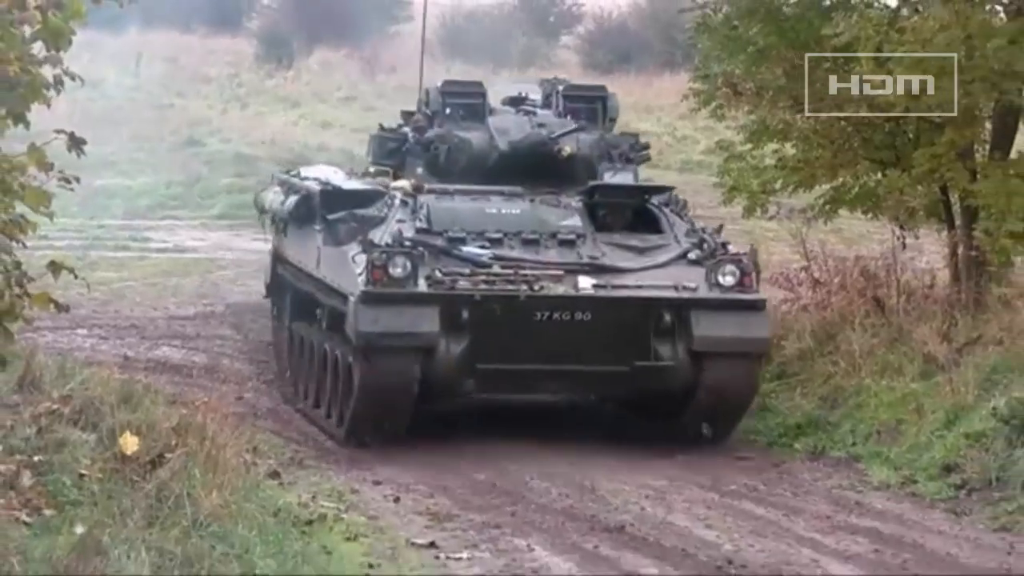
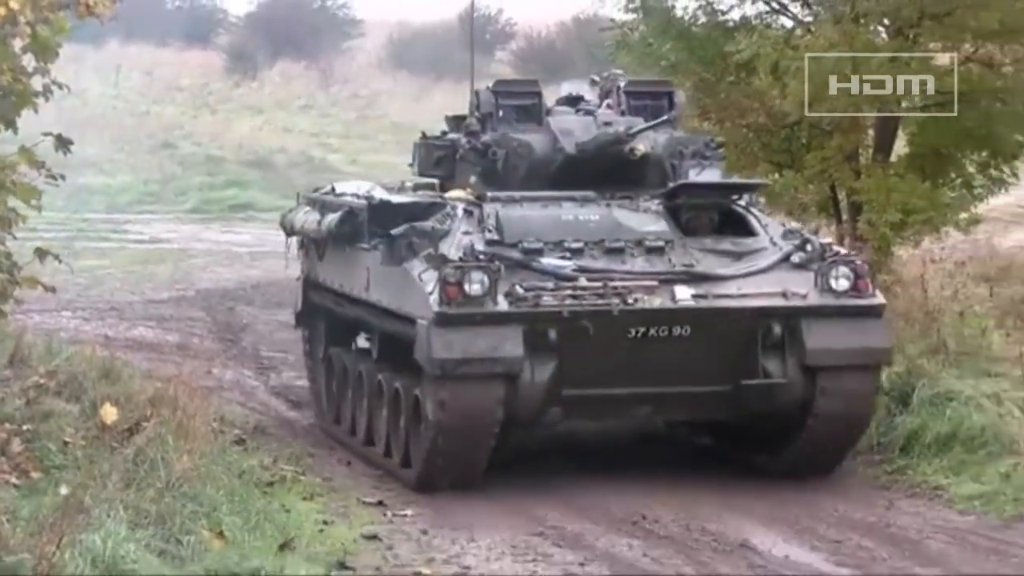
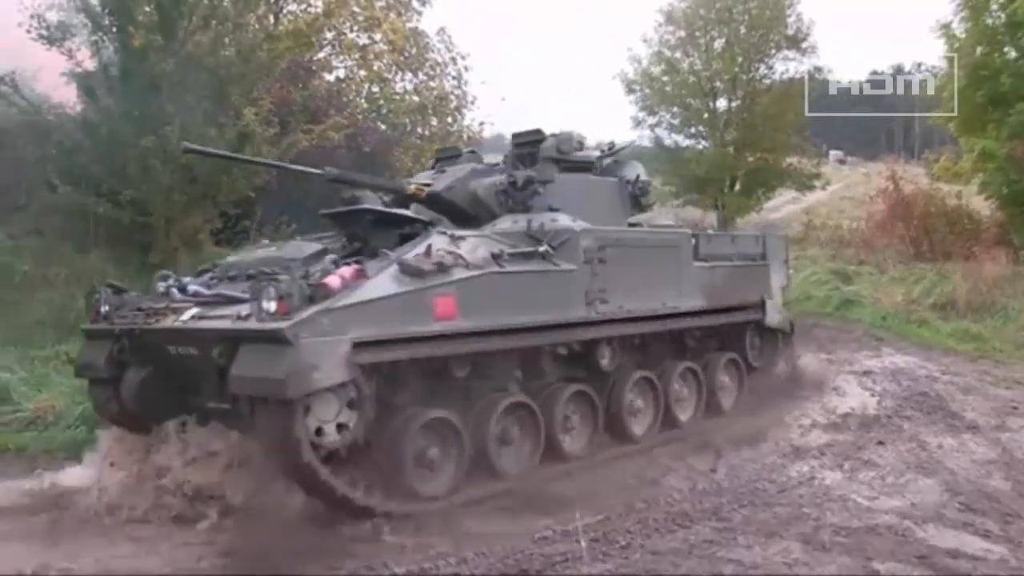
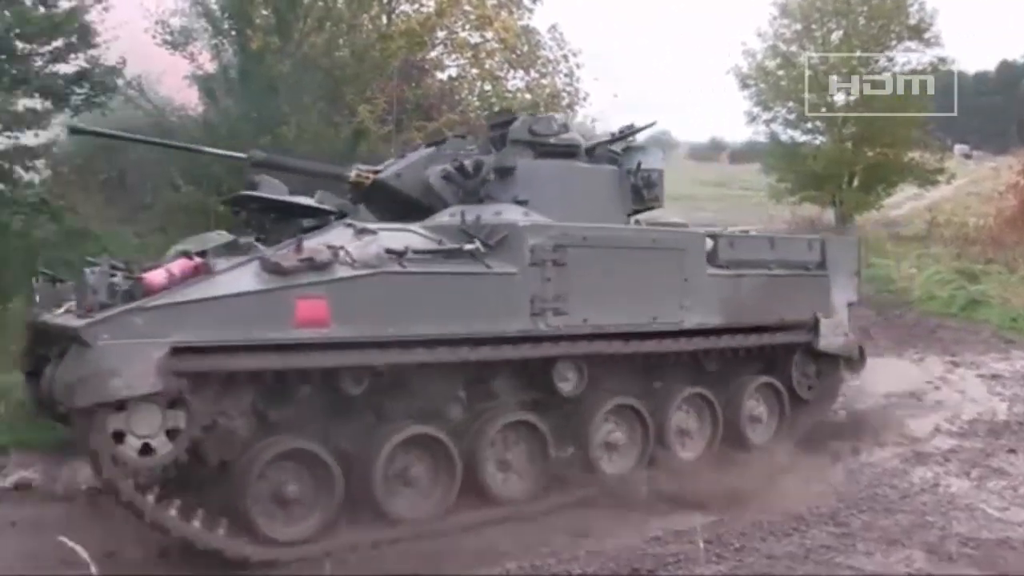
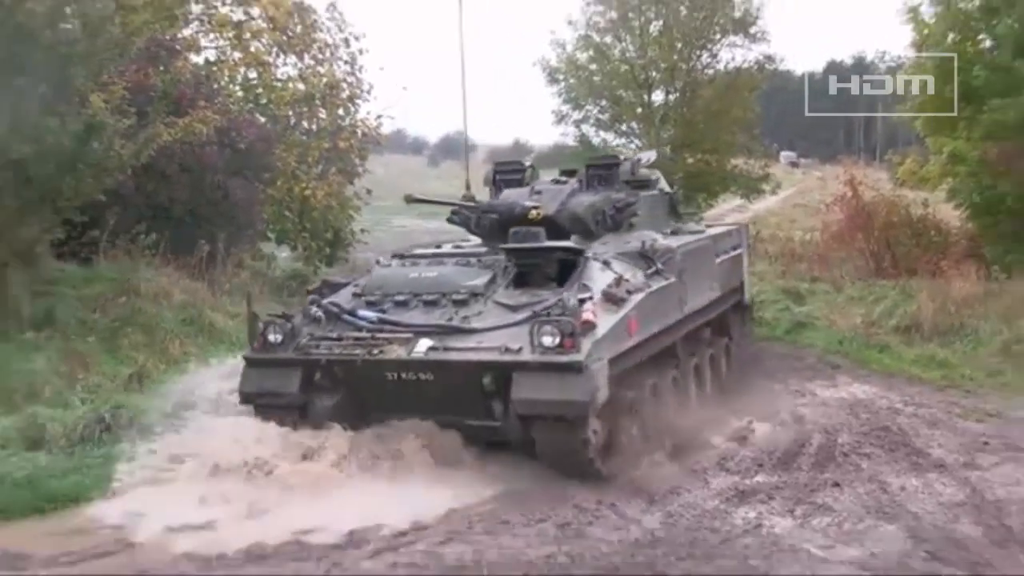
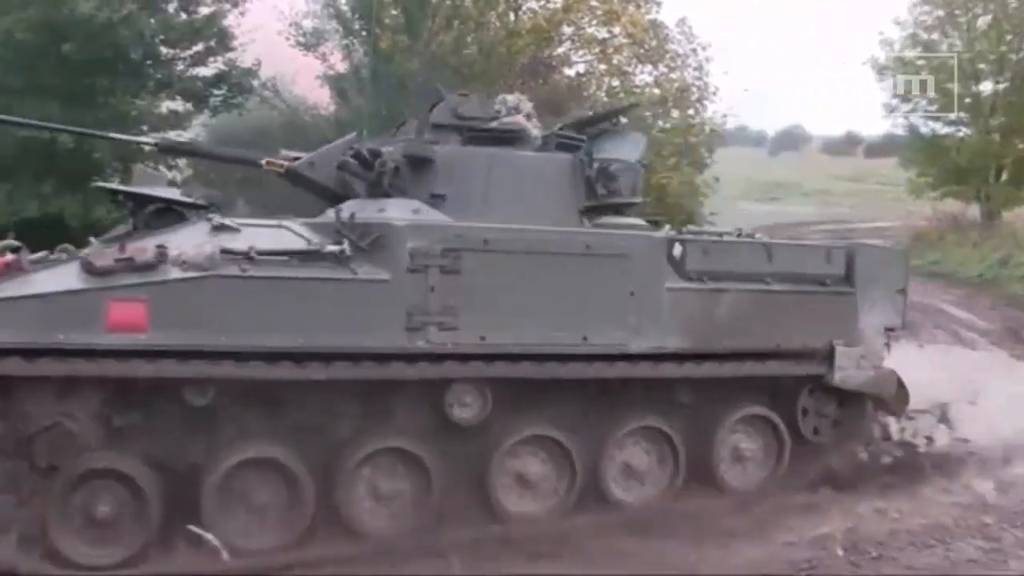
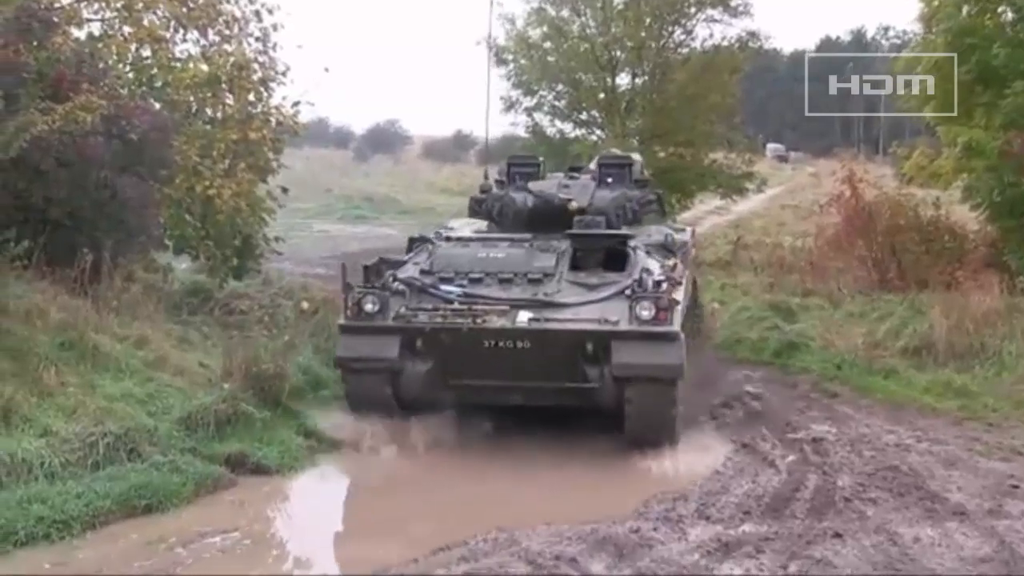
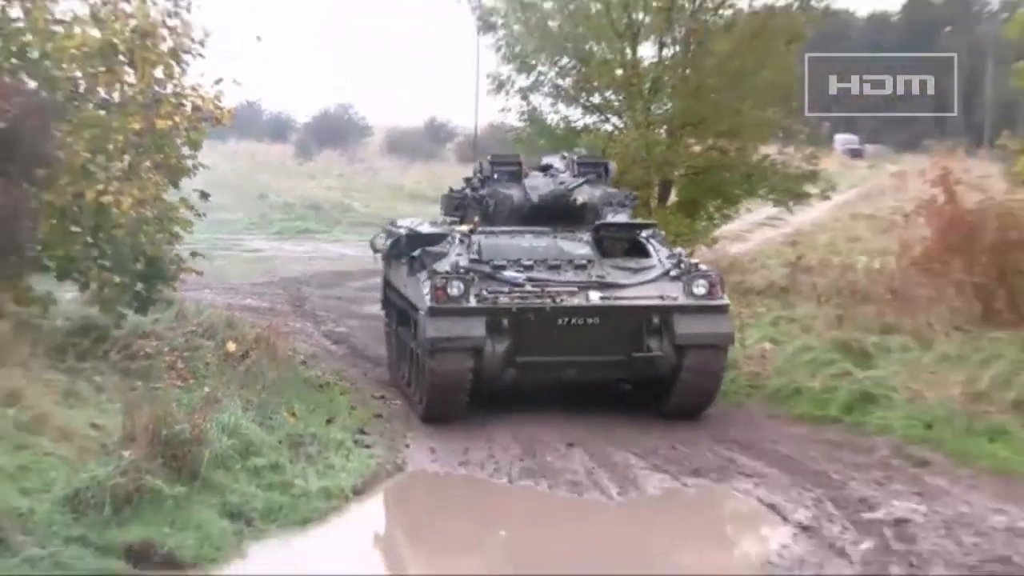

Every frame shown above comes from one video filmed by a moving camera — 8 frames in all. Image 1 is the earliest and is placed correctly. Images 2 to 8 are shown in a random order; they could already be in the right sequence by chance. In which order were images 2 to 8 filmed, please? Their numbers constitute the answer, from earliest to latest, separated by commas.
2, 8, 7, 5, 3, 4, 6
